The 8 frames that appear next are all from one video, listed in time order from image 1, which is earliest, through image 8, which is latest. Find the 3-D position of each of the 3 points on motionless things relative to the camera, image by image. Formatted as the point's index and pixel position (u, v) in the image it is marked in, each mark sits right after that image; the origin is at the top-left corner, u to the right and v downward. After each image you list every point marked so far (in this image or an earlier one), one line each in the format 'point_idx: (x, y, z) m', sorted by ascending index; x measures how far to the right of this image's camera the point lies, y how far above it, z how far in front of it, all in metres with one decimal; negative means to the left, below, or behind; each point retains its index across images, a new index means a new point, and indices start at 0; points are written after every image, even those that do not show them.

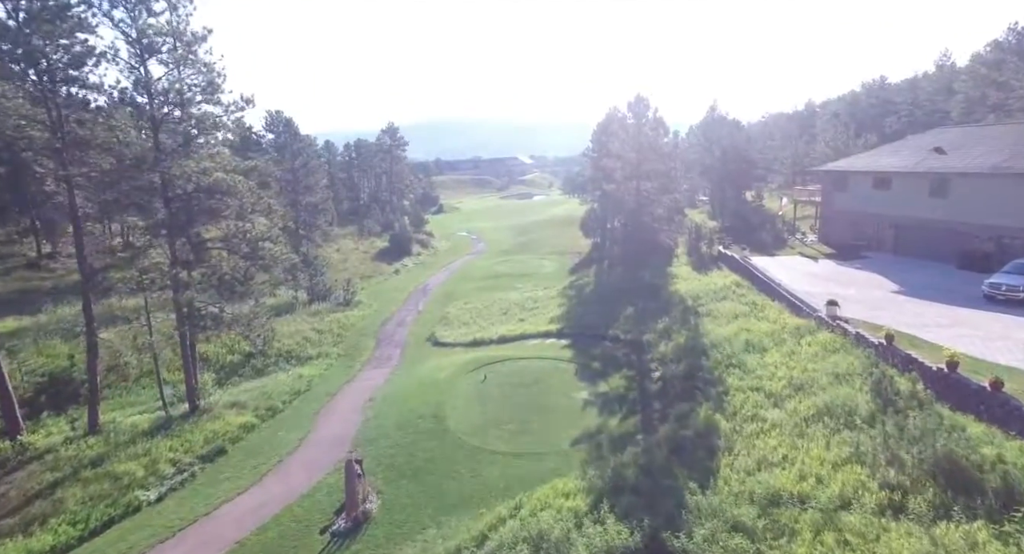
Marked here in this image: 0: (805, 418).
0: (+8.5, -4.1, +17.2) m
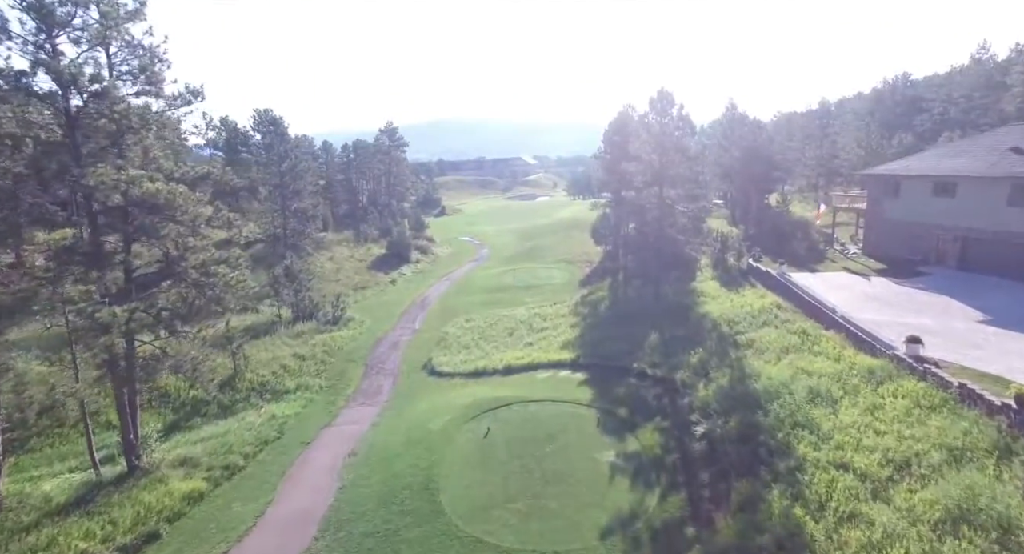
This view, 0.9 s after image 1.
0: (+8.8, -5.2, +12.4) m
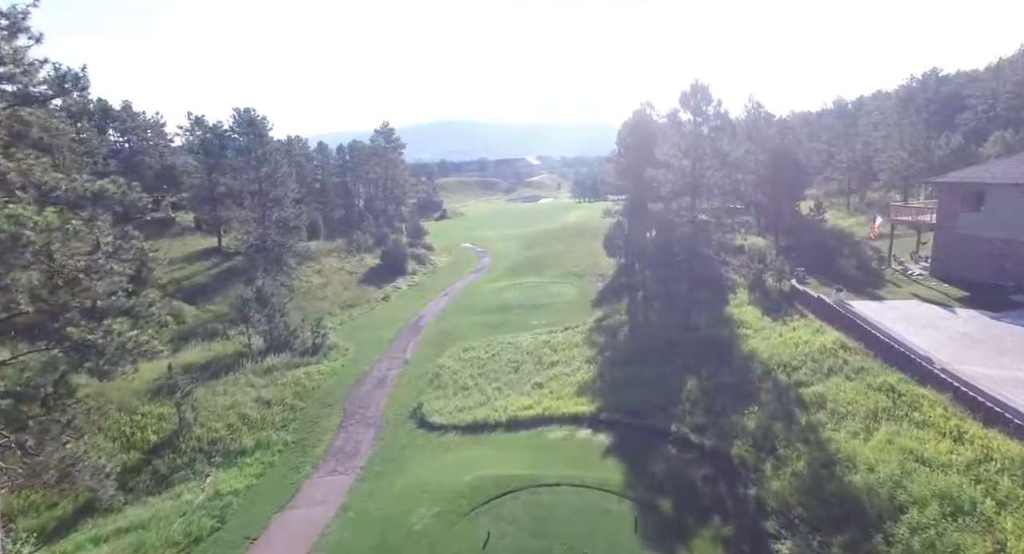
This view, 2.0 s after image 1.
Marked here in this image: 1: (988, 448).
0: (+8.9, -6.6, +6.5) m
1: (+12.6, -4.6, +15.8) m
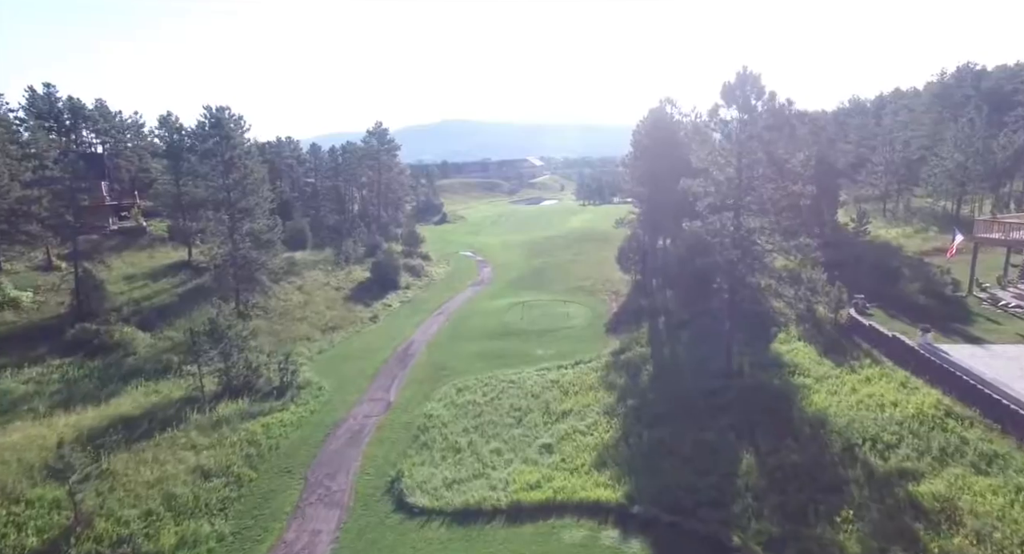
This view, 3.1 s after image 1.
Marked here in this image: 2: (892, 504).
0: (+8.9, -8.1, +0.2) m
1: (+12.7, -6.1, +9.4) m
2: (+10.4, -6.2, +16.1) m
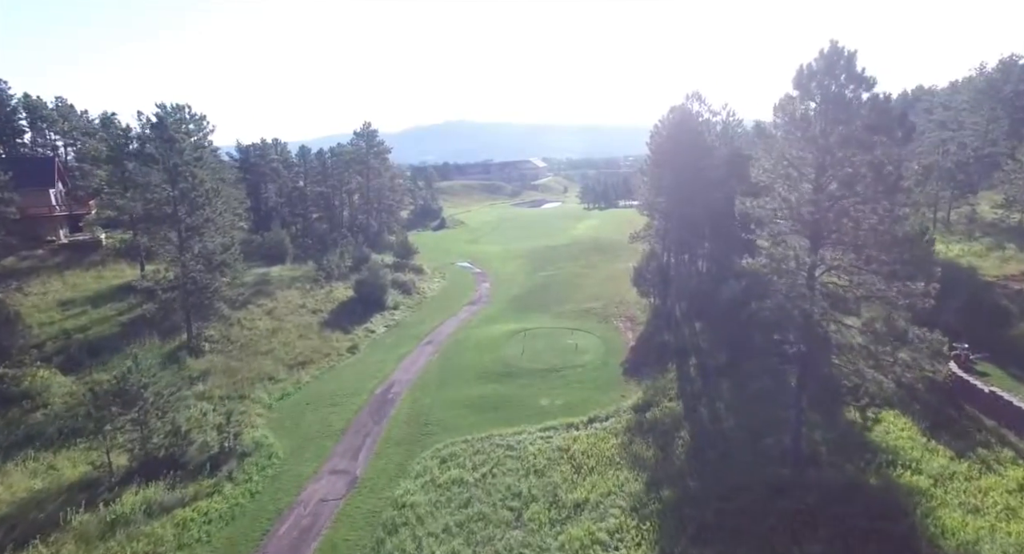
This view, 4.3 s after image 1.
0: (+8.6, -9.9, -7.2) m
1: (+12.4, -7.9, +2.1) m
2: (+10.2, -8.0, +8.8) m
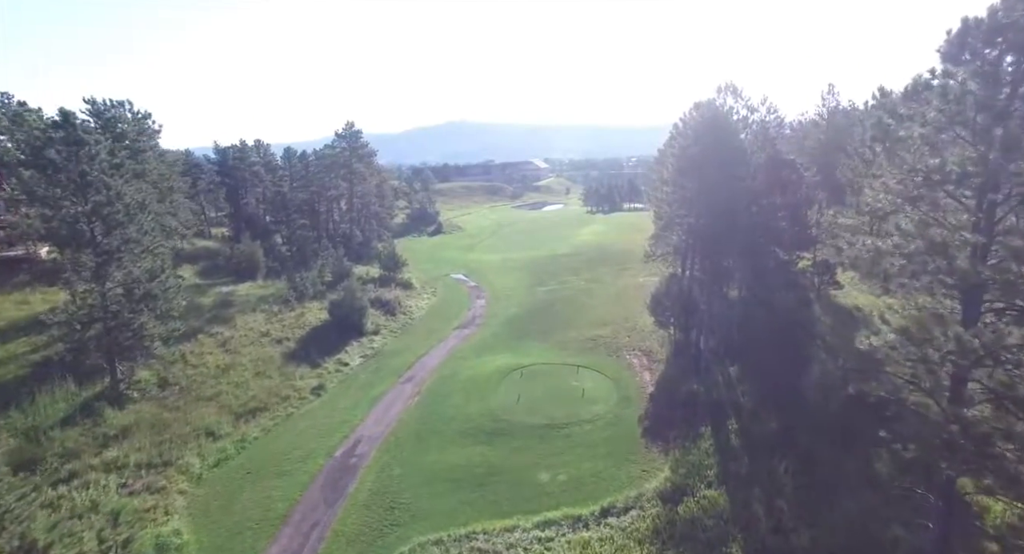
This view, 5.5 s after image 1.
0: (+8.1, -11.6, -14.6) m
1: (+11.9, -9.6, -5.3) m
2: (+9.7, -9.7, +1.4) m
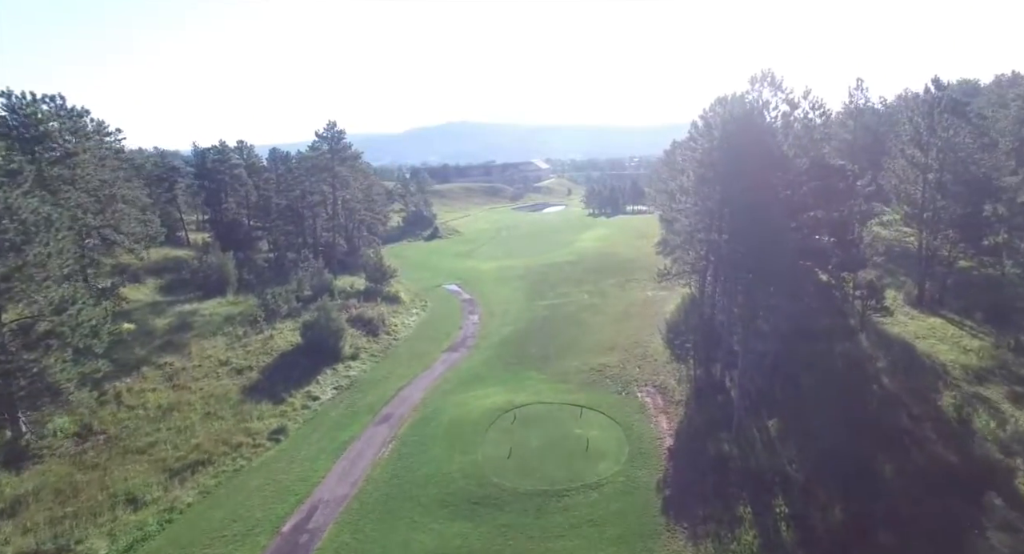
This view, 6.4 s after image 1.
0: (+7.5, -13.0, -20.5) m
1: (+11.3, -11.0, -11.3) m
2: (+9.1, -11.1, -4.5) m
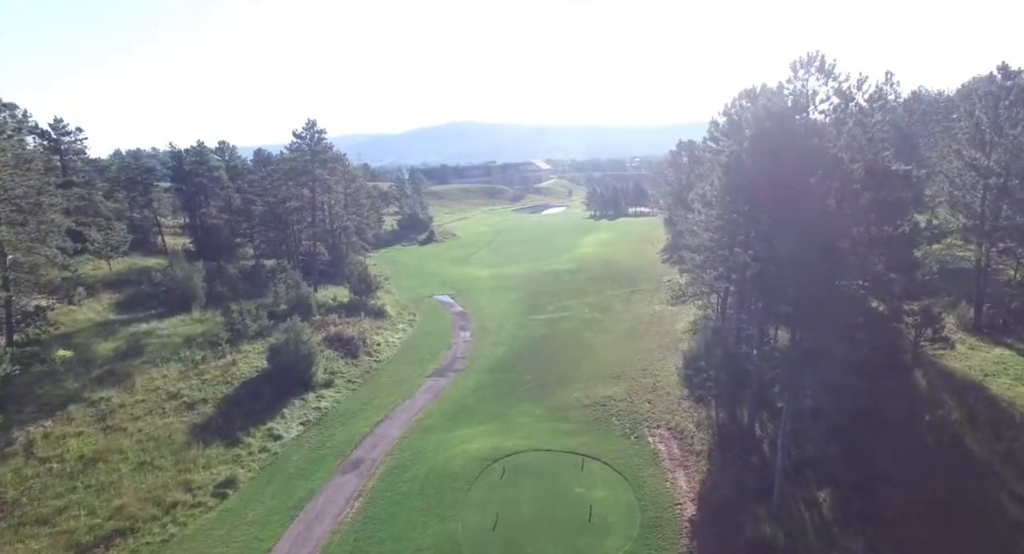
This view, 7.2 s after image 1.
0: (+6.8, -14.2, -25.8) m
1: (+10.7, -12.2, -16.6) m
2: (+8.5, -12.3, -9.9) m
